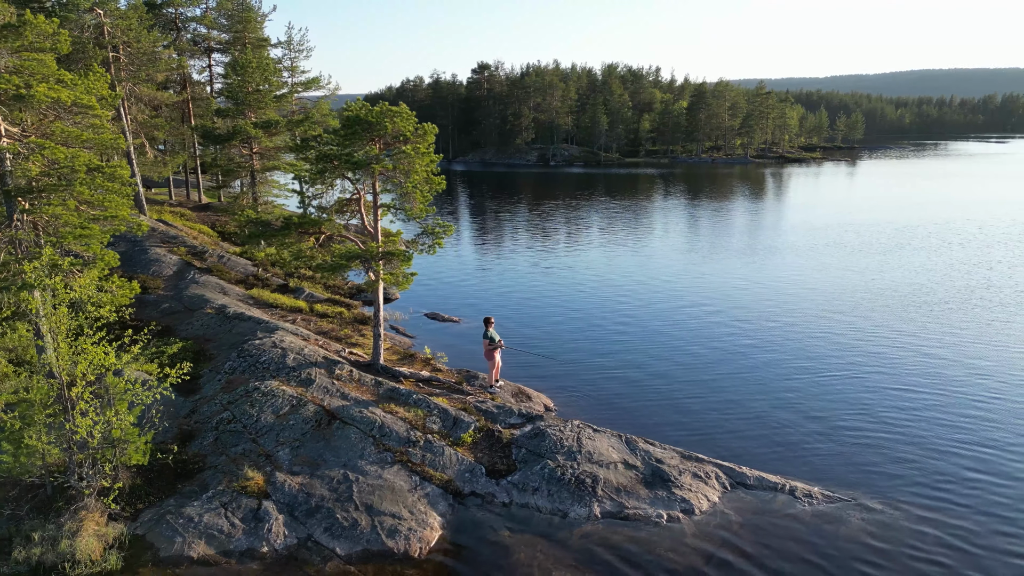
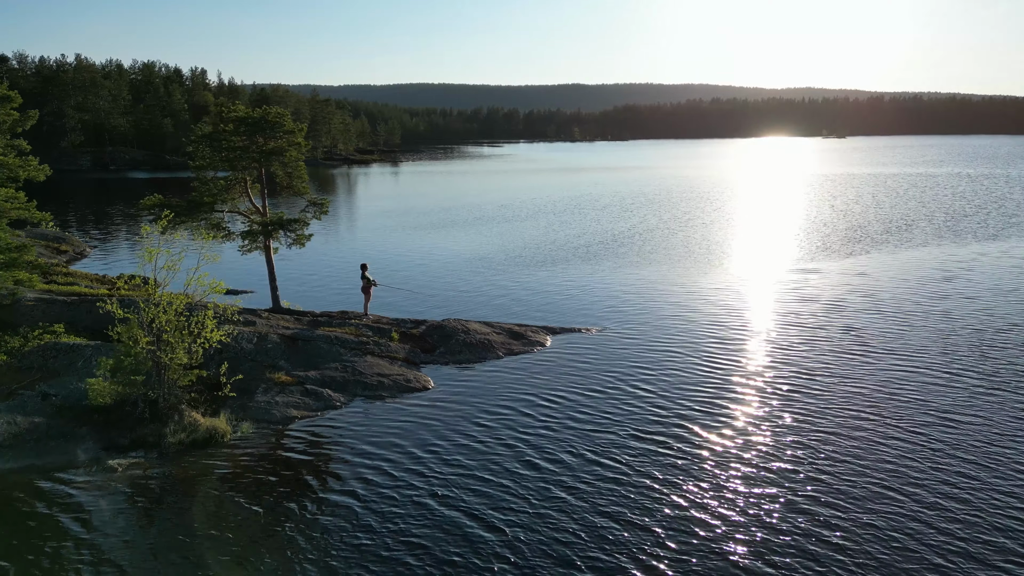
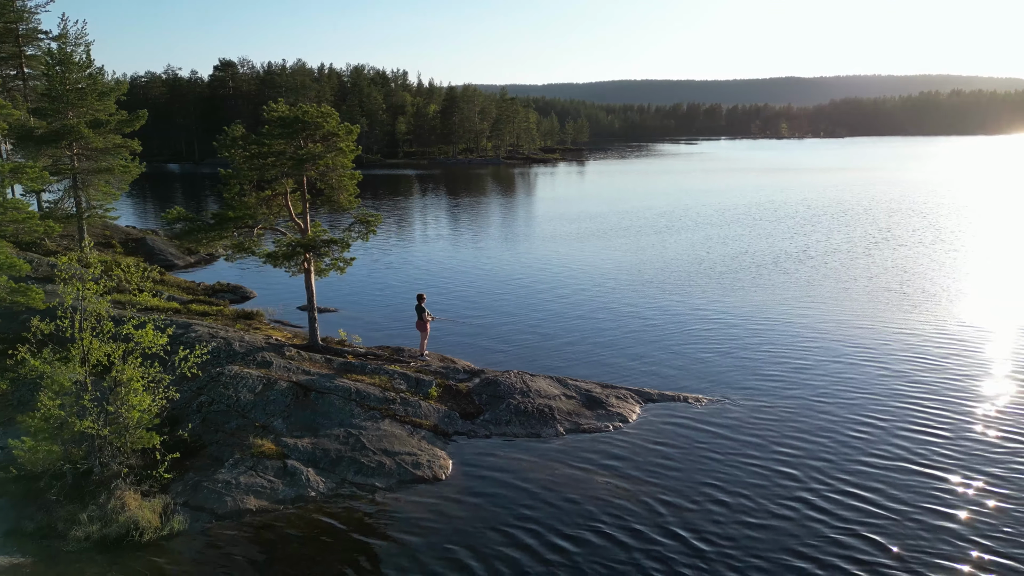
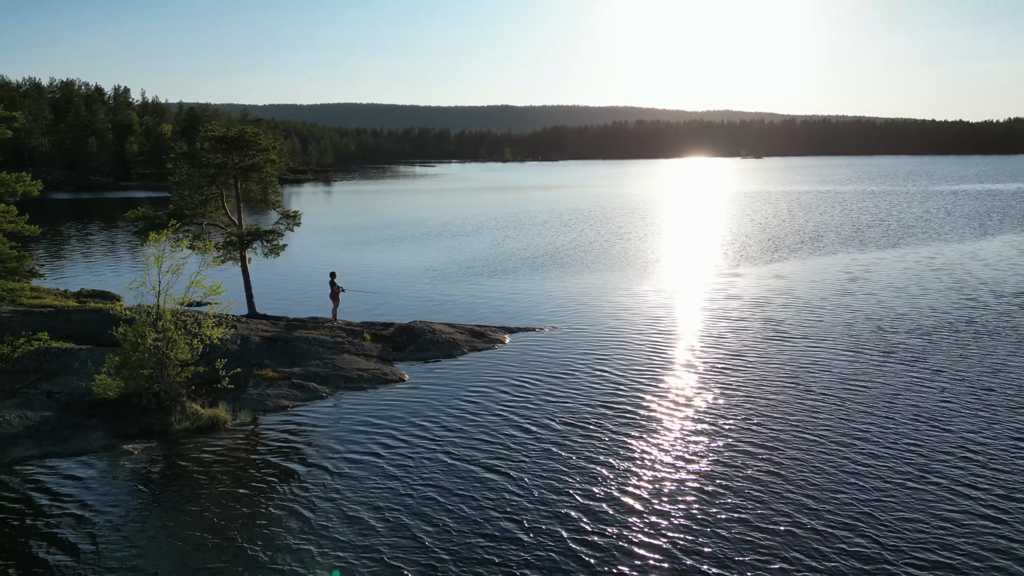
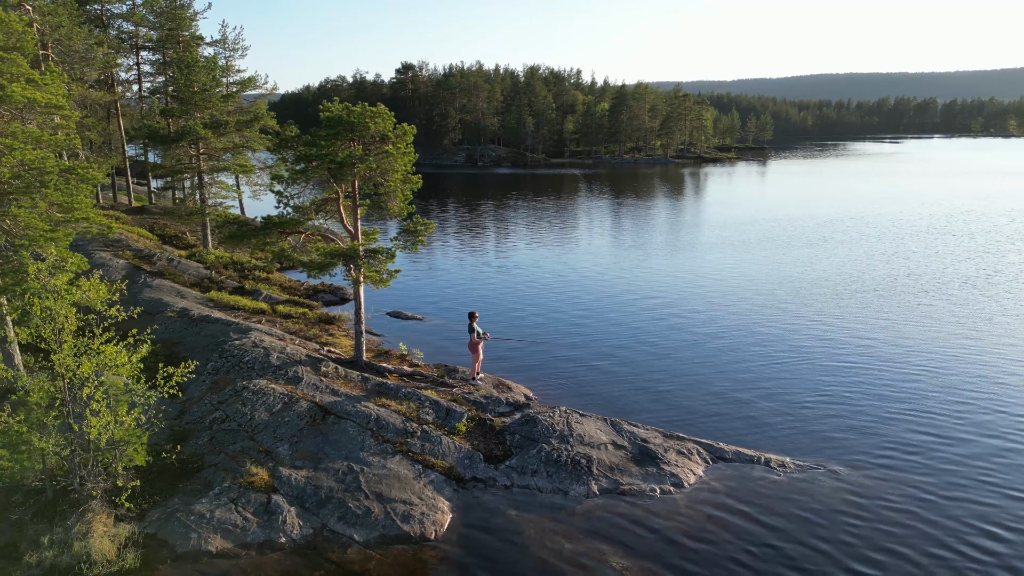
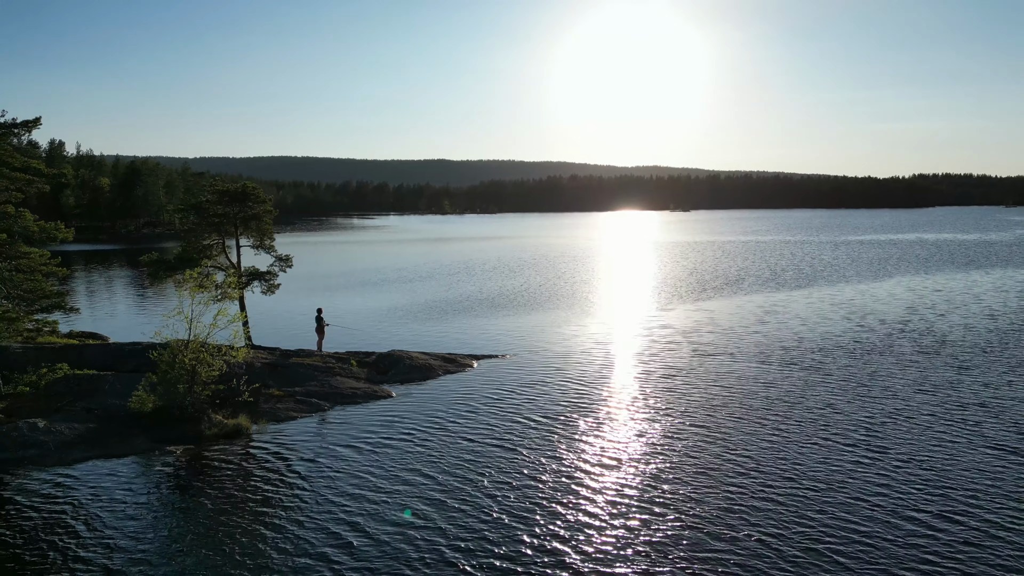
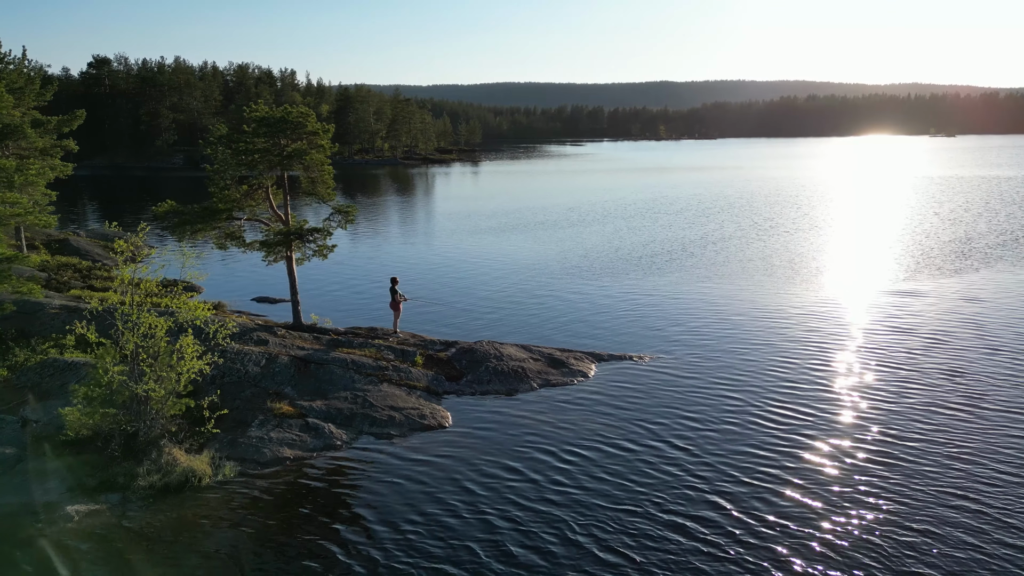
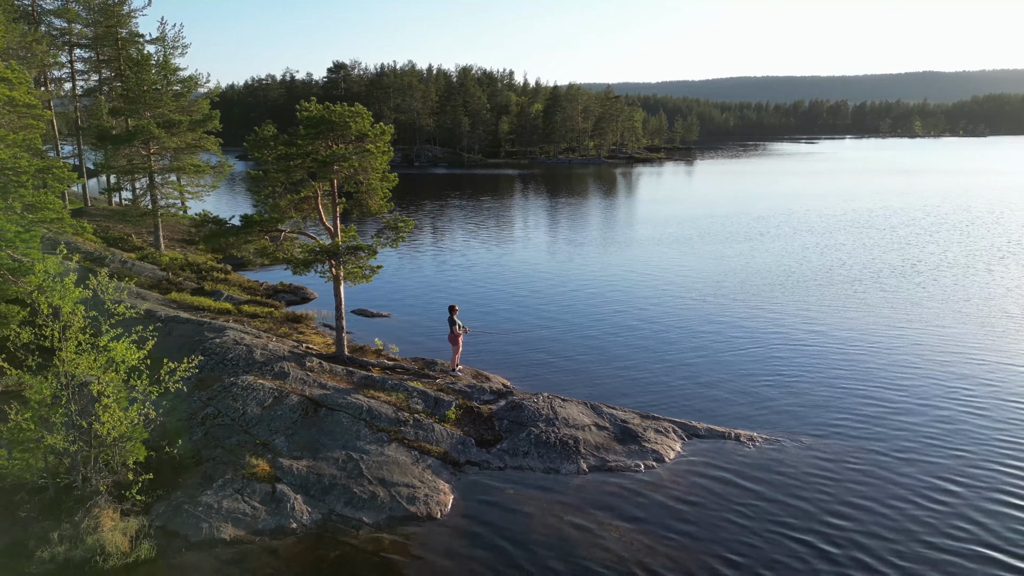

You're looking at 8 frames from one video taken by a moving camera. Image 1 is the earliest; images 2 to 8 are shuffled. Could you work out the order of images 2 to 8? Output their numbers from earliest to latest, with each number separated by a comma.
5, 8, 3, 7, 2, 4, 6
